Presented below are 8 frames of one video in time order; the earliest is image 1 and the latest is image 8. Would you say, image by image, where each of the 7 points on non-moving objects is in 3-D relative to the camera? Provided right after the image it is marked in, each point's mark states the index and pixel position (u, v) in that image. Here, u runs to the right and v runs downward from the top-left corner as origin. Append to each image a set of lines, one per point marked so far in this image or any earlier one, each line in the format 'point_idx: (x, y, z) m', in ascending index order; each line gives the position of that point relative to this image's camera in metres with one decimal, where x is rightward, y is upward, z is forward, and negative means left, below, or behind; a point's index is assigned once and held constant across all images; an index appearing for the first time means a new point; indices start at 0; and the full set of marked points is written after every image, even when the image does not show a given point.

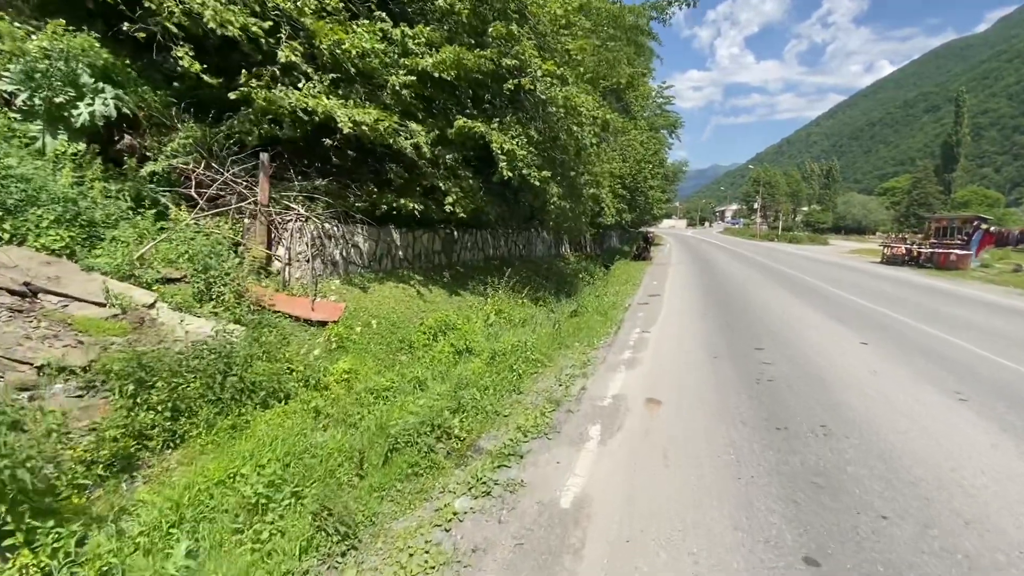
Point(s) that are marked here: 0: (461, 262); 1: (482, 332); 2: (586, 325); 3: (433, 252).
0: (-1.4, +0.8, +13.6) m
1: (-0.5, -0.7, +8.1) m
2: (+1.4, -0.7, +9.2) m
3: (-2.0, +0.9, +12.3) m
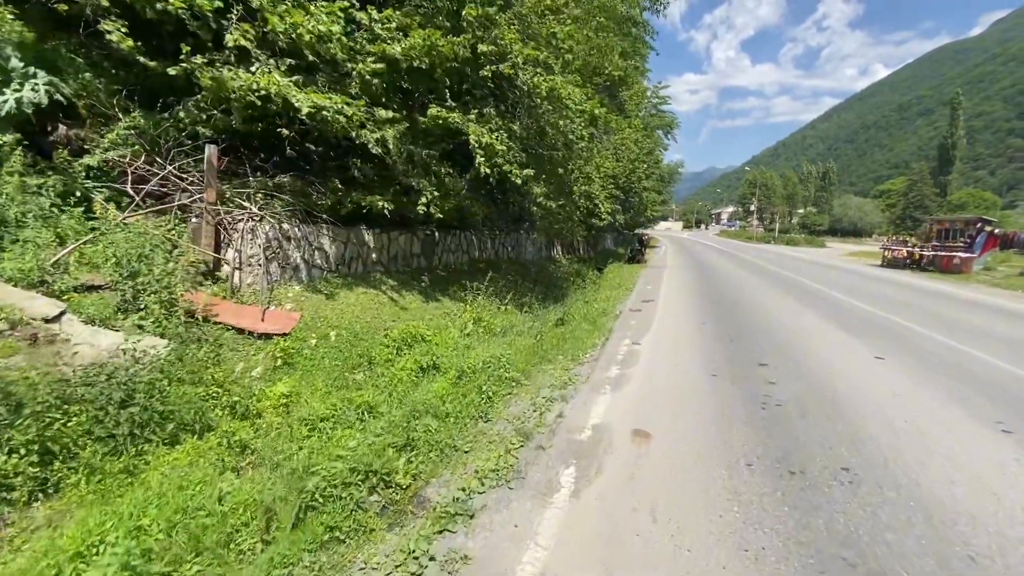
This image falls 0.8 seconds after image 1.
0: (-1.8, +0.6, +12.8) m
1: (-0.8, -0.9, +7.3) m
2: (+1.0, -0.8, +8.3) m
3: (-2.4, +0.8, +11.5) m
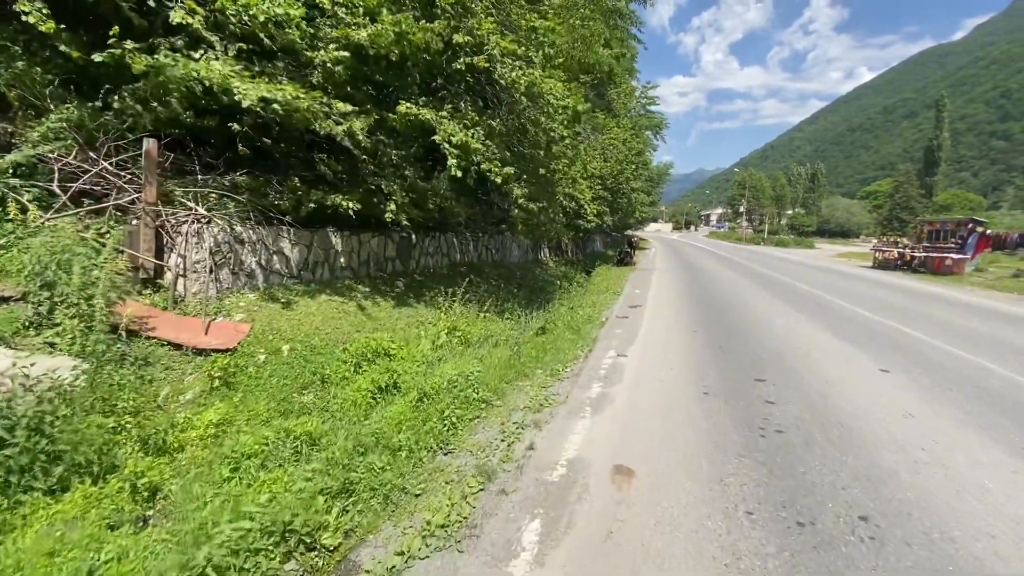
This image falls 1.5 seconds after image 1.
0: (-2.3, +0.5, +12.1) m
1: (-1.2, -1.0, +6.6) m
2: (+0.6, -0.9, +7.7) m
3: (-2.8, +0.7, +10.8) m
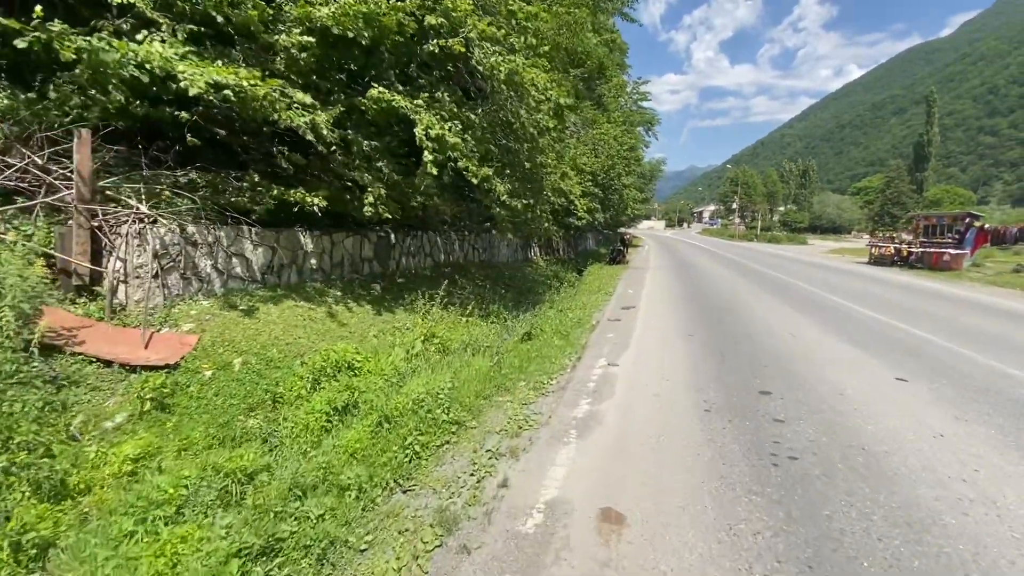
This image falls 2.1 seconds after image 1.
0: (-2.6, +0.4, +11.4) m
1: (-1.5, -1.0, +6.0) m
2: (+0.4, -0.9, +7.1) m
3: (-3.1, +0.6, +10.1) m
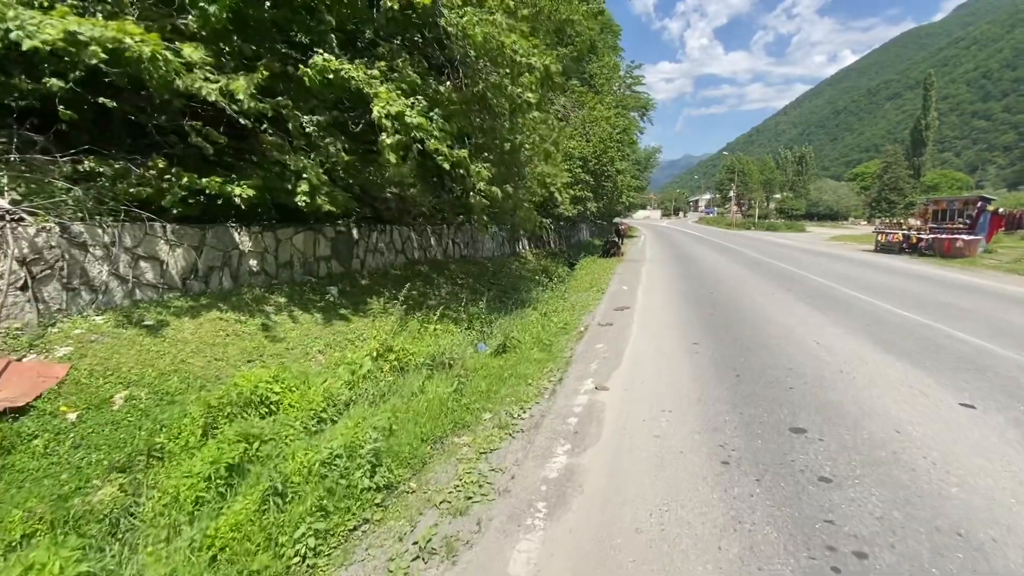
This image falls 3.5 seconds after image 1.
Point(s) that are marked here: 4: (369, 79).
0: (-3.0, +0.4, +10.1) m
1: (-1.8, -1.1, +4.7) m
2: (0.0, -1.0, +5.8) m
3: (-3.5, +0.5, +8.8) m
4: (-2.0, +2.8, +6.5) m
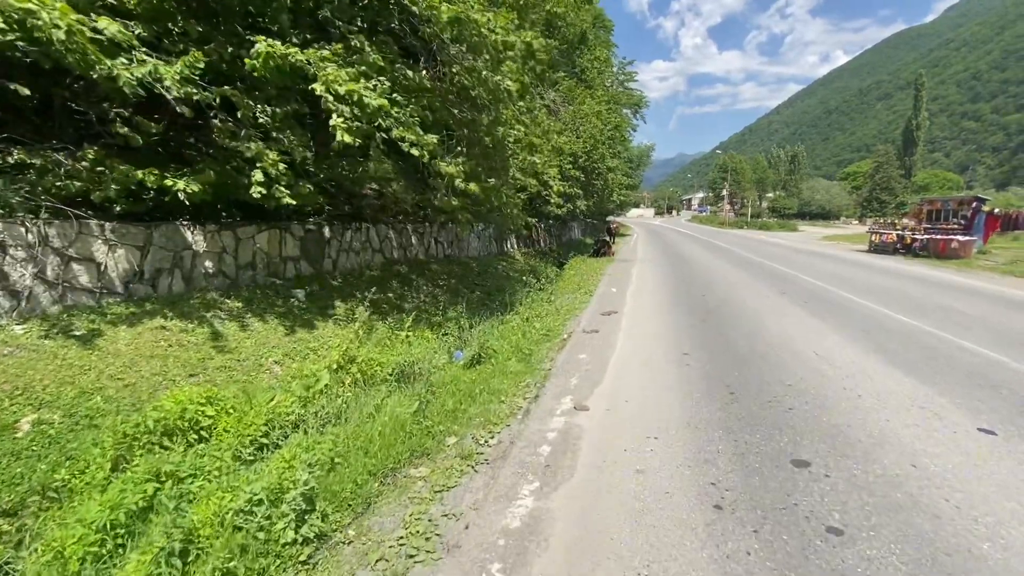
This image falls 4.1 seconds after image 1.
0: (-3.4, +0.4, +9.5) m
1: (-2.1, -1.2, +4.1) m
2: (-0.3, -1.1, +5.3) m
3: (-3.9, +0.5, +8.2) m
4: (-2.3, +2.7, +6.0) m
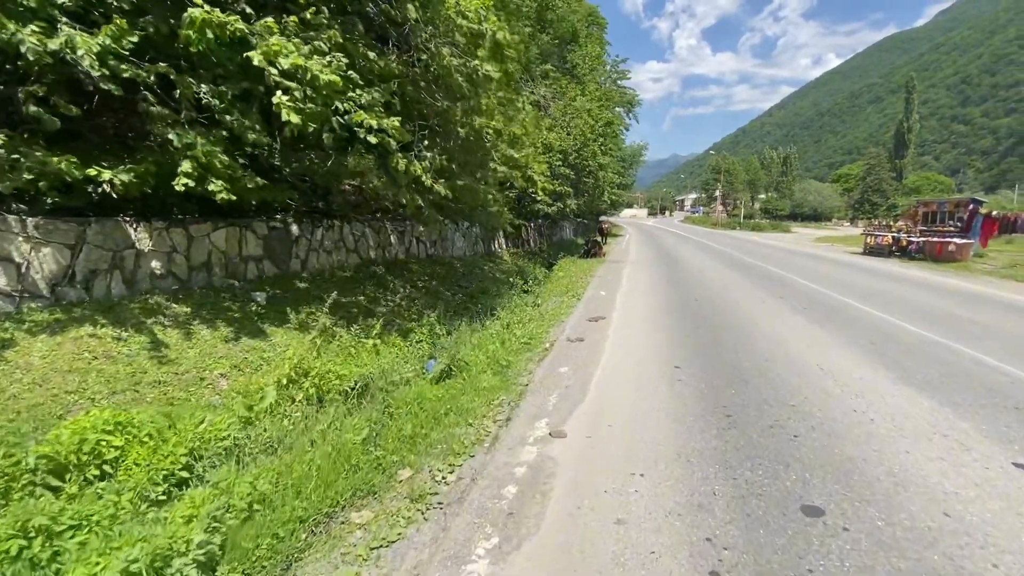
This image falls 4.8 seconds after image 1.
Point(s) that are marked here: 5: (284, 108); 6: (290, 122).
0: (-3.7, +0.3, +8.9) m
1: (-2.4, -1.3, +3.5) m
2: (-0.6, -1.1, +4.7) m
3: (-4.2, +0.4, +7.6) m
4: (-2.6, +2.7, +5.3) m
5: (-2.3, +1.8, +5.3) m
6: (-2.3, +1.7, +5.1) m
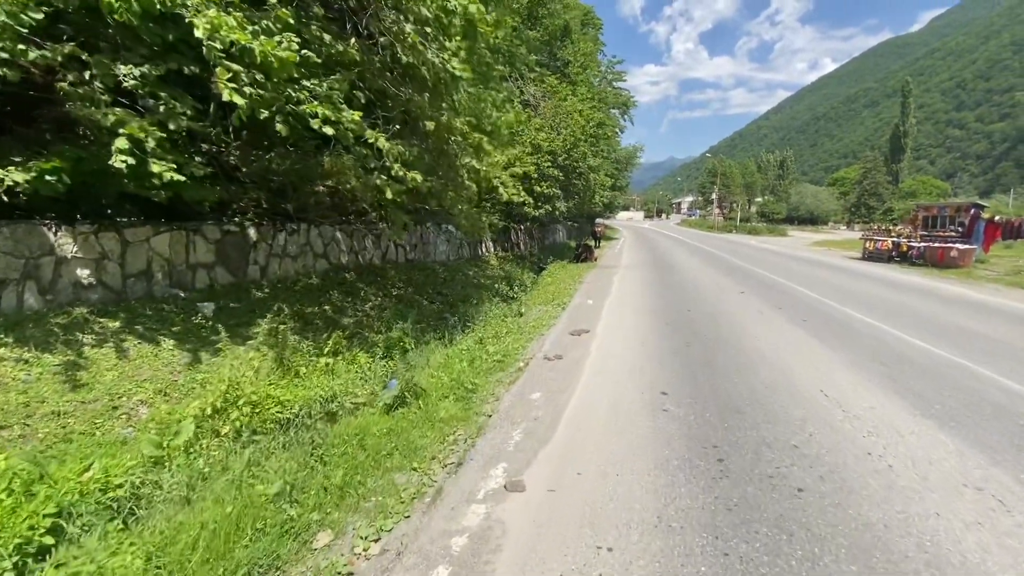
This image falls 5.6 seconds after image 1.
0: (-4.1, +0.2, +8.2) m
1: (-2.7, -1.4, +2.8) m
2: (-0.9, -1.3, +4.0) m
3: (-4.6, +0.3, +6.9) m
4: (-2.9, +2.6, +4.7) m
5: (-2.7, +1.7, +4.6) m
6: (-2.6, +1.6, +4.5) m
